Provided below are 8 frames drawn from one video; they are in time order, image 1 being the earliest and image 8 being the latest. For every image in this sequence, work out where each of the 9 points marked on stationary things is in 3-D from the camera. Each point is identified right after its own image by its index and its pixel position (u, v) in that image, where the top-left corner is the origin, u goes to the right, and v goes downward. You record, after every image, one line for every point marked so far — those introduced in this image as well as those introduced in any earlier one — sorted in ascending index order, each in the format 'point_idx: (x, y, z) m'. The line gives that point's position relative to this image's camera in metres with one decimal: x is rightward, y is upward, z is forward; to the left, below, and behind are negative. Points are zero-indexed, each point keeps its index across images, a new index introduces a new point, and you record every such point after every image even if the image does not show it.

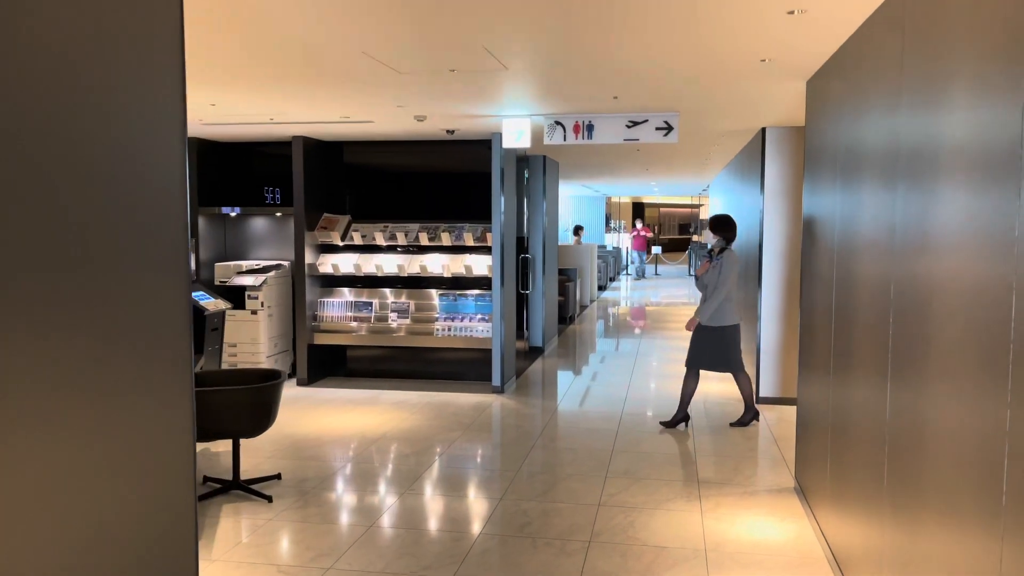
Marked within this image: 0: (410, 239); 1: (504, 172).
0: (-0.9, +0.4, +7.0) m
1: (-0.1, +0.9, +6.7) m
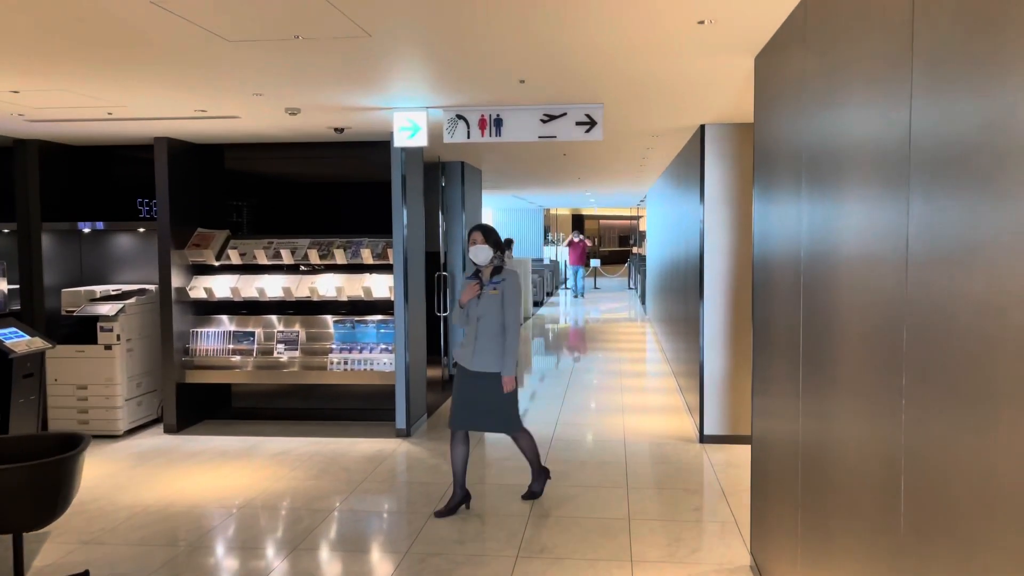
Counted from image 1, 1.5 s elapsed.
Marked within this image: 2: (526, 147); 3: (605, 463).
0: (-1.6, +0.2, +6.0) m
1: (-0.8, +0.8, +5.7) m
2: (+0.1, +1.1, +5.9) m
3: (+0.6, -1.1, +5.1) m
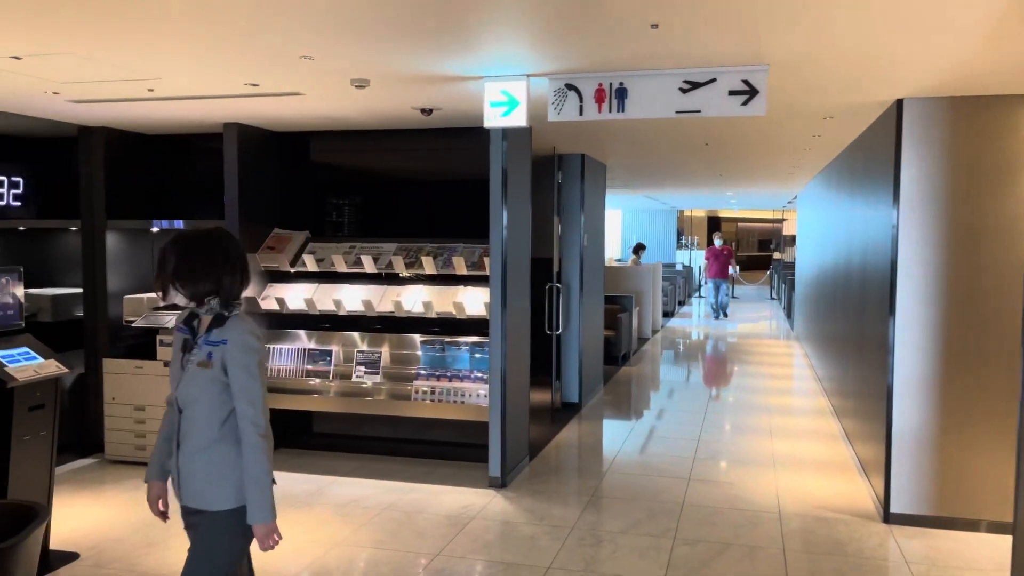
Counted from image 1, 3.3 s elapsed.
0: (-0.8, +0.1, +5.1) m
1: (0.0, +0.7, +4.6) m
2: (+0.8, +1.0, +4.7) m
3: (+1.2, -1.2, +3.9) m
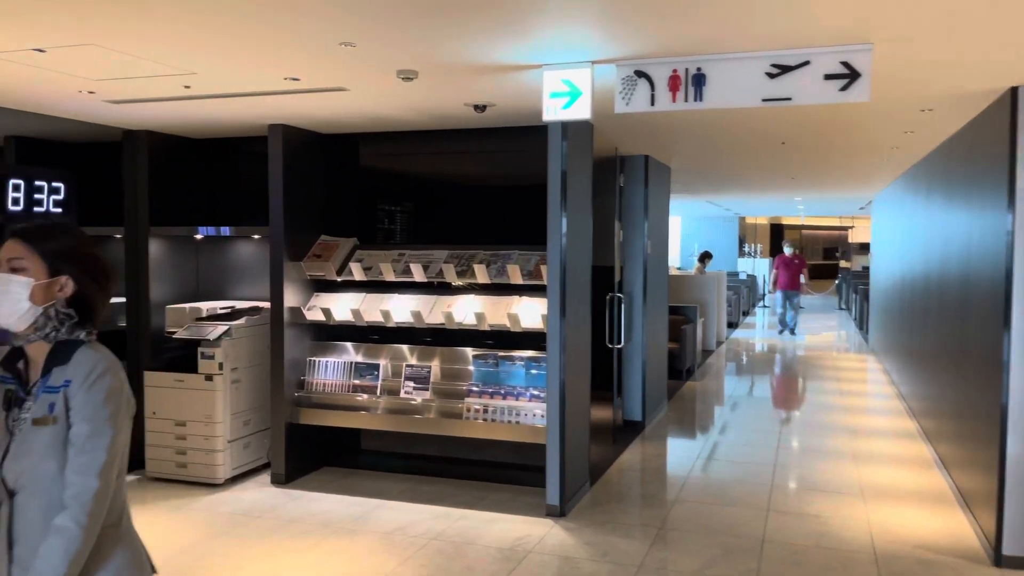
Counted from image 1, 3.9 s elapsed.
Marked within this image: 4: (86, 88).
0: (-0.5, +0.1, +4.8) m
1: (+0.3, +0.6, +4.3) m
2: (+1.2, +0.9, +4.3) m
3: (+1.4, -1.3, +3.4) m
4: (-2.0, +0.9, +3.8) m
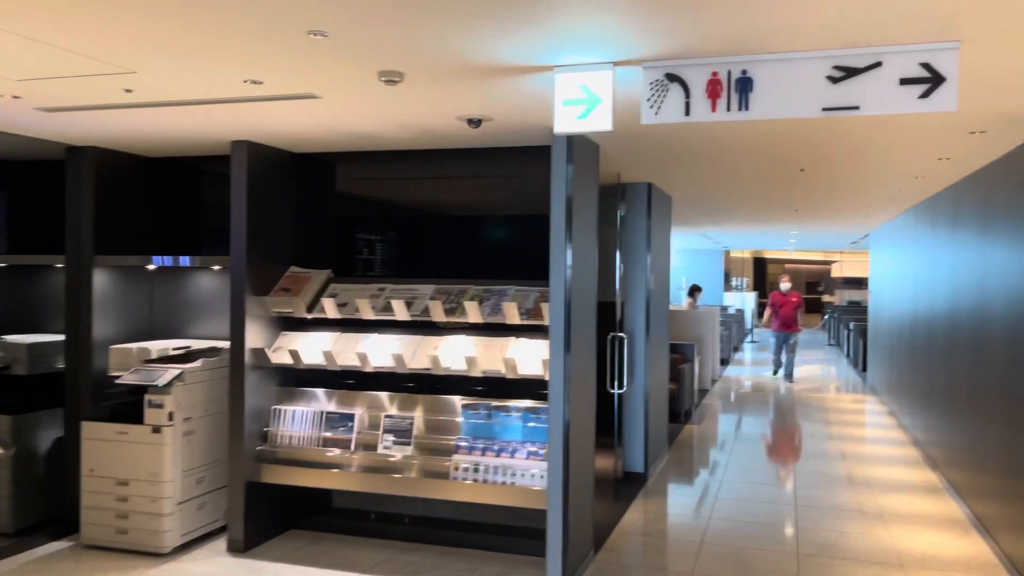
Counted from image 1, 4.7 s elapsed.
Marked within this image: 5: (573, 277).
0: (-0.5, -0.1, +4.2) m
1: (+0.3, +0.4, +3.8) m
2: (+1.2, +0.7, +3.8) m
3: (+1.4, -1.5, +2.8) m
4: (-2.0, +0.8, +3.2) m
5: (+0.3, +0.1, +3.8) m
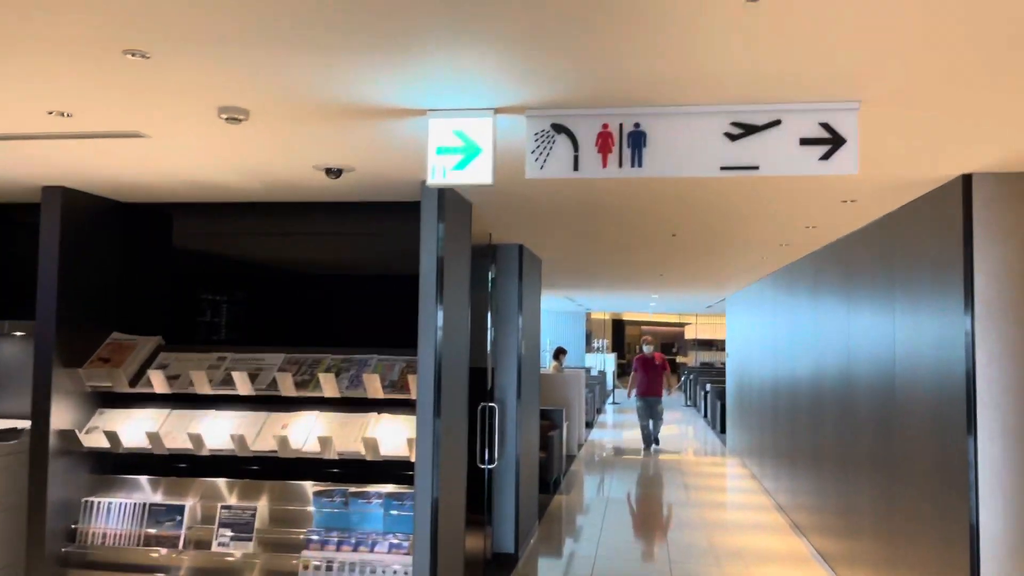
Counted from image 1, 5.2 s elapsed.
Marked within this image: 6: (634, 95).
0: (-1.1, -0.4, +3.7) m
1: (-0.3, +0.1, +3.4) m
2: (+0.6, +0.4, +3.6) m
3: (+1.0, -1.7, +2.6) m
4: (-2.5, +0.5, +2.5) m
5: (-0.3, -0.2, +3.4) m
6: (+0.3, +0.5, +2.2) m
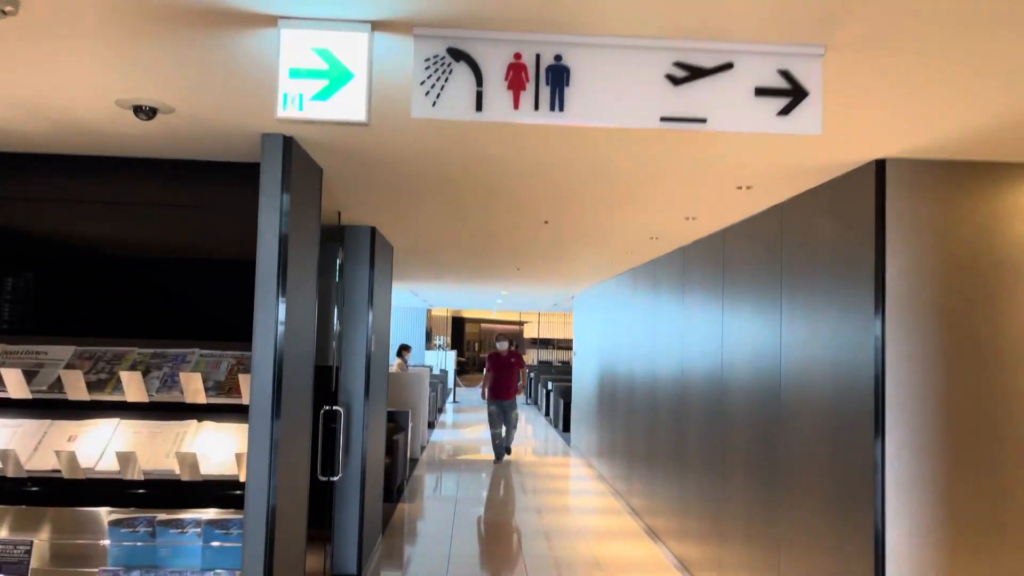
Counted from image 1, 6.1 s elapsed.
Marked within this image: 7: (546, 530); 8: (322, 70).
0: (-1.7, -0.3, +2.8) m
1: (-0.8, +0.2, +2.8) m
2: (0.0, +0.5, +3.1) m
3: (+0.6, -1.7, +2.2) m
4: (-2.7, +0.7, +1.5) m
5: (-0.8, -0.2, +2.8) m
6: (+0.1, +0.6, +1.7) m
7: (+0.3, -2.1, +6.7) m
8: (-0.4, +0.5, +1.8) m
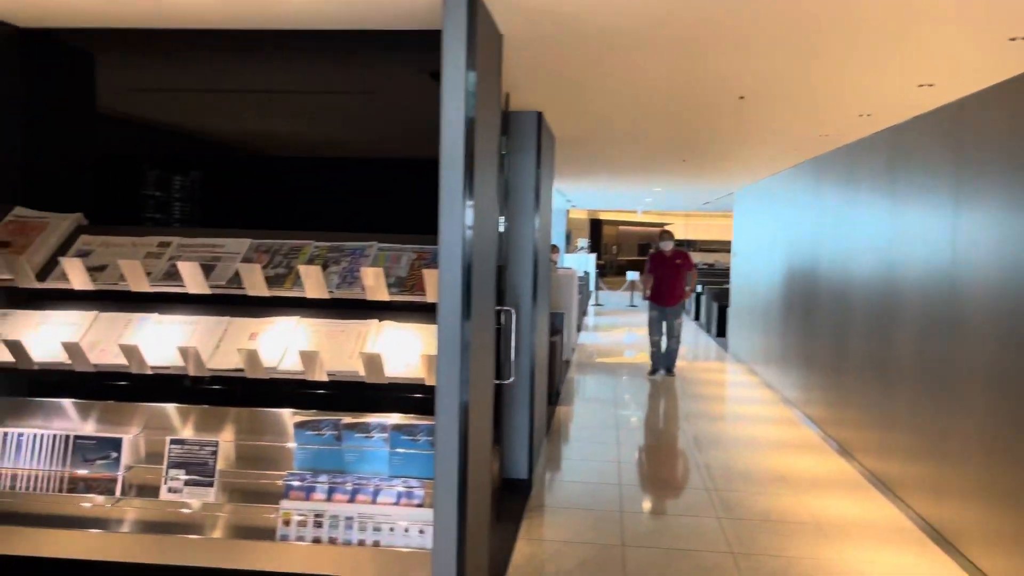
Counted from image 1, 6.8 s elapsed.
0: (-1.0, 0.0, +2.7) m
1: (-0.1, +0.5, +2.4) m
2: (+0.7, +0.8, +2.6) m
3: (+1.2, -1.4, +1.8) m
4: (-2.2, +0.9, +1.4) m
5: (-0.1, +0.2, +2.4) m
6: (+0.6, +0.8, +1.2) m
7: (+1.6, -1.2, +6.3) m
8: (+0.1, +0.7, +1.3) m
